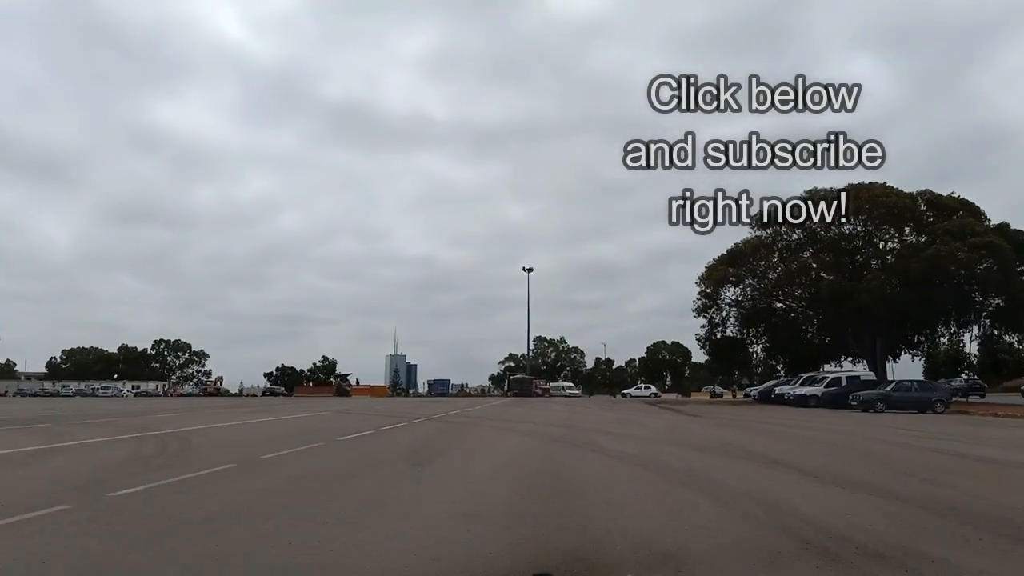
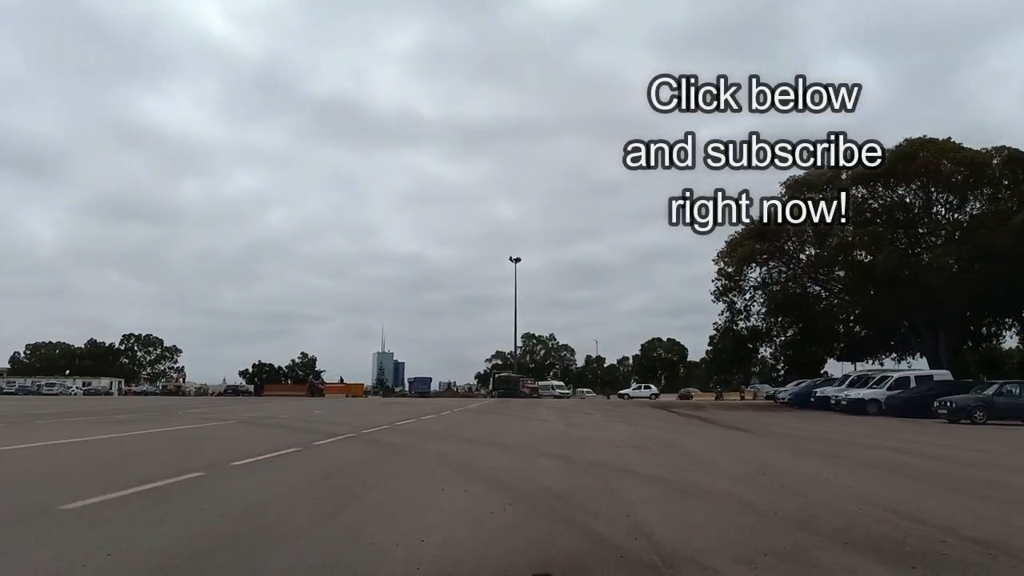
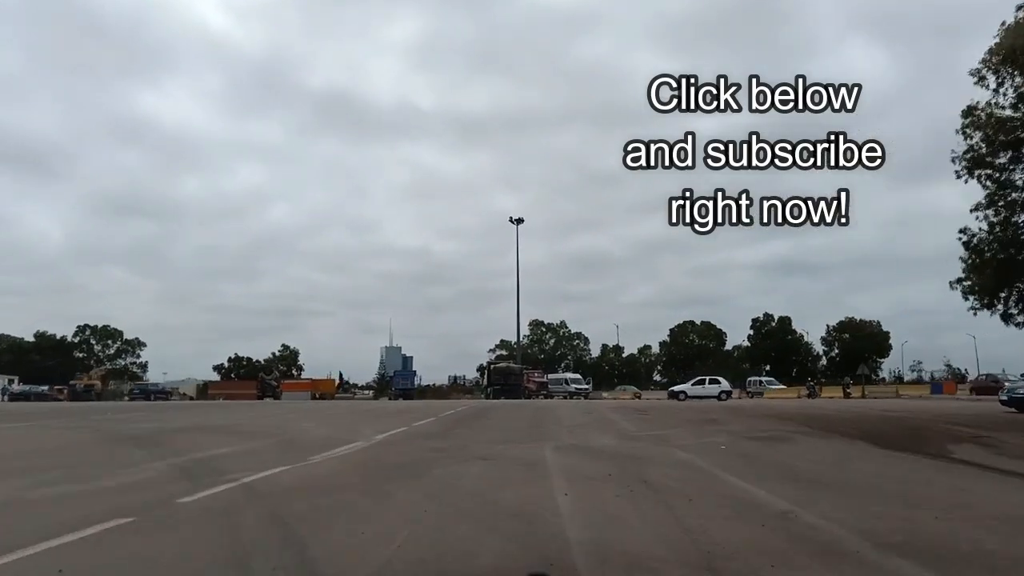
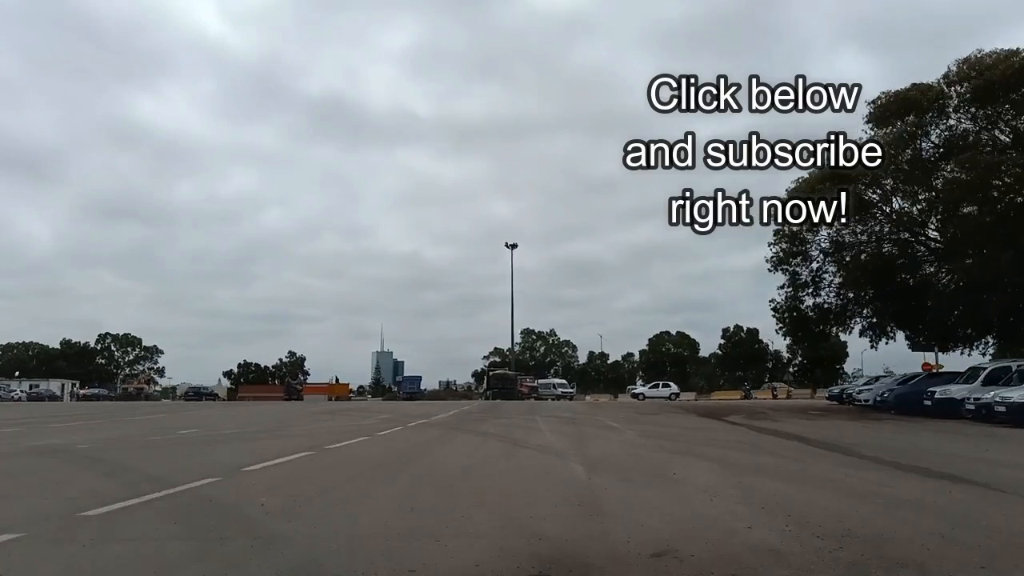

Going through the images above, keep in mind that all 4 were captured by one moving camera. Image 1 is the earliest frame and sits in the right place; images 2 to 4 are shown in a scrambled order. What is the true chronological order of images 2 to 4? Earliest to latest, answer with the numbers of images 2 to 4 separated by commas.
2, 4, 3
